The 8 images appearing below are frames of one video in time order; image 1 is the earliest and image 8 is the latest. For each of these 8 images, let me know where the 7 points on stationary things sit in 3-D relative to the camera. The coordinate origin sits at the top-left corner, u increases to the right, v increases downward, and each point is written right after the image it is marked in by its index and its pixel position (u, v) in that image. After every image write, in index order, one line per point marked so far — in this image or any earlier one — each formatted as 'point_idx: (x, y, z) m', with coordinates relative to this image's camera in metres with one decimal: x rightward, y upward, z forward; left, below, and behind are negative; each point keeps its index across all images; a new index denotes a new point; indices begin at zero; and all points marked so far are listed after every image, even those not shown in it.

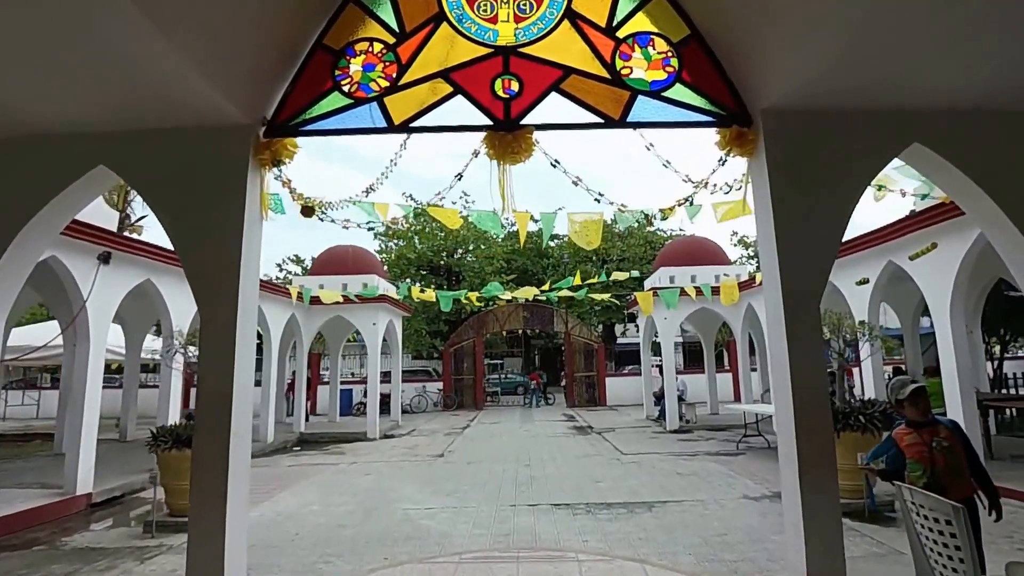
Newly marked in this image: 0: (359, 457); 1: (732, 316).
0: (-2.6, -2.8, +10.8) m
1: (+4.4, -0.6, +13.1) m
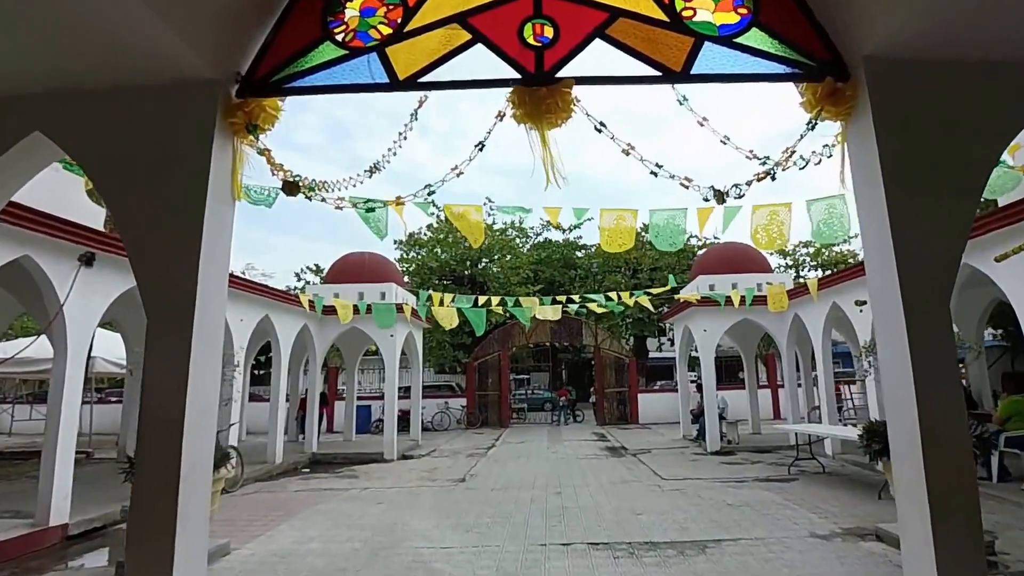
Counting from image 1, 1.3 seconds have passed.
0: (-2.1, -2.9, +9.9) m
1: (+4.9, -0.8, +12.0) m
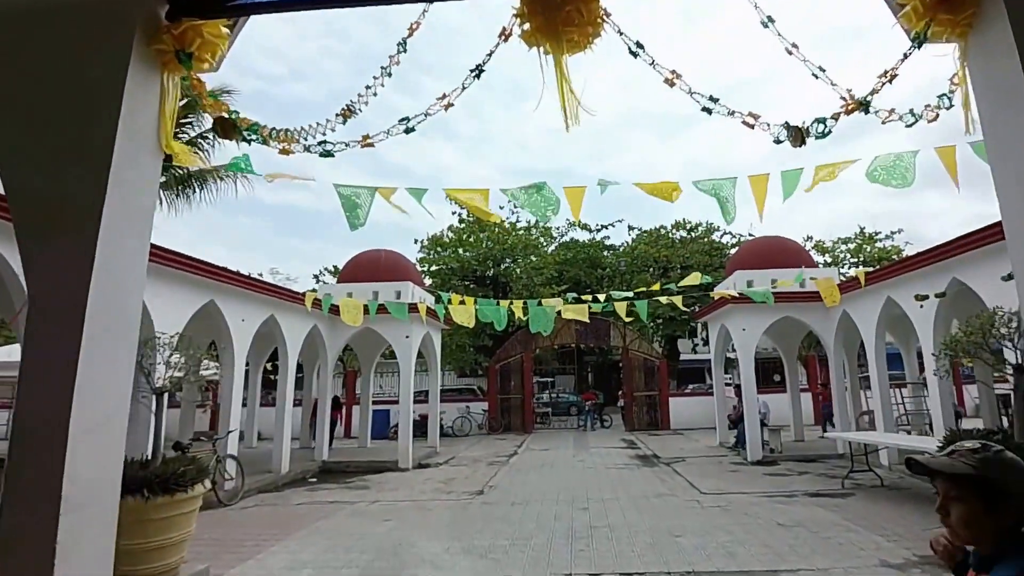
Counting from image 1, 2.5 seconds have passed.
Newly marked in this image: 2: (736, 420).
0: (-1.8, -2.9, +9.2) m
1: (+5.3, -0.7, +11.0) m
2: (+4.0, -2.4, +11.8) m
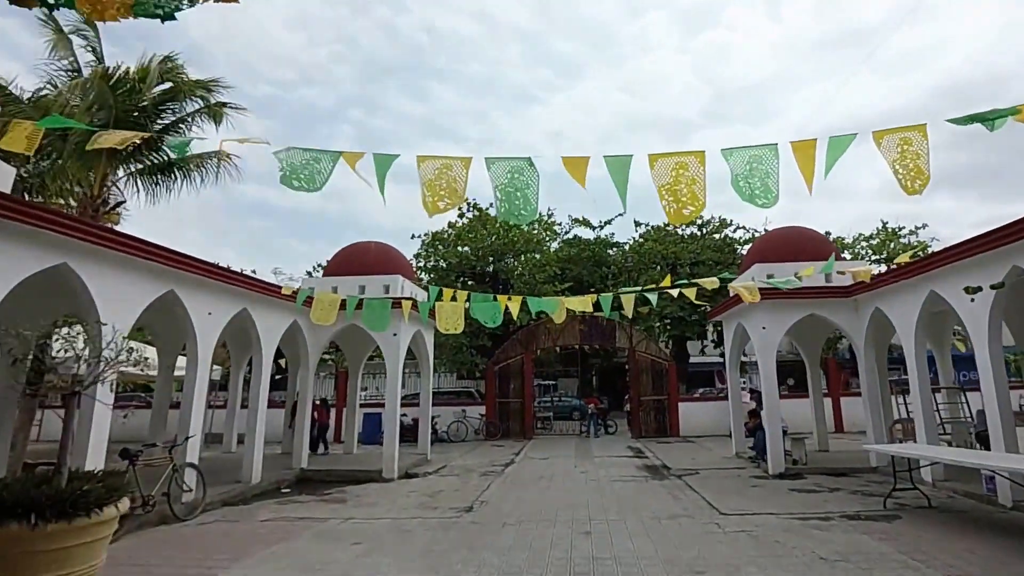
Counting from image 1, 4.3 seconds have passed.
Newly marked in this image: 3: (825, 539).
0: (-1.9, -2.8, +8.2) m
1: (+5.2, -0.6, +10.0) m
2: (+4.0, -2.3, +10.7) m
3: (+2.8, -2.2, +5.8) m
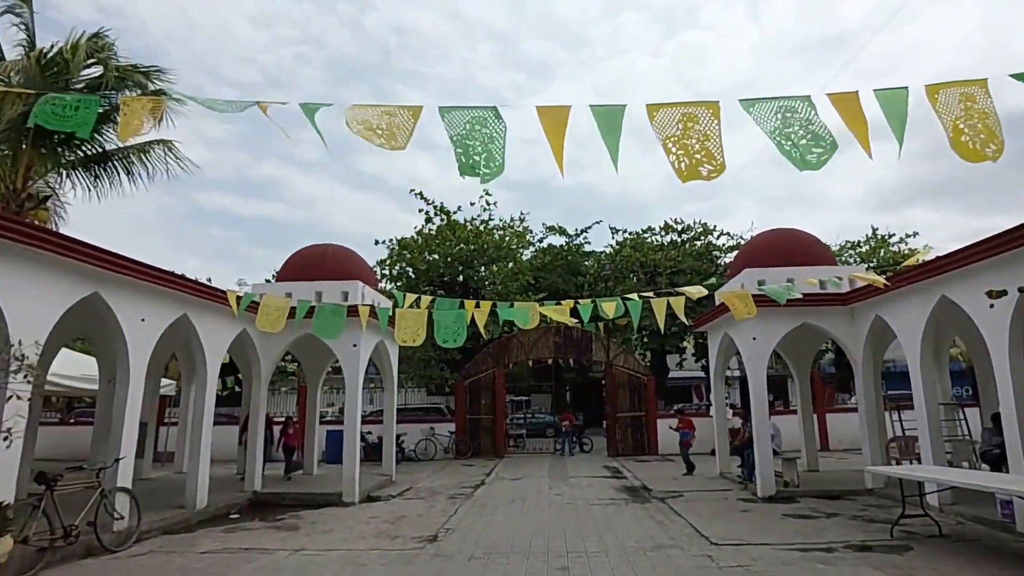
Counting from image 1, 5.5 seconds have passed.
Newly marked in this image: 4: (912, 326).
0: (-2.2, -2.8, +7.3) m
1: (+4.8, -0.7, +9.5) m
2: (+3.5, -2.5, +10.1) m
3: (+2.5, -2.2, +5.1) m
4: (+5.0, -0.5, +8.1) m
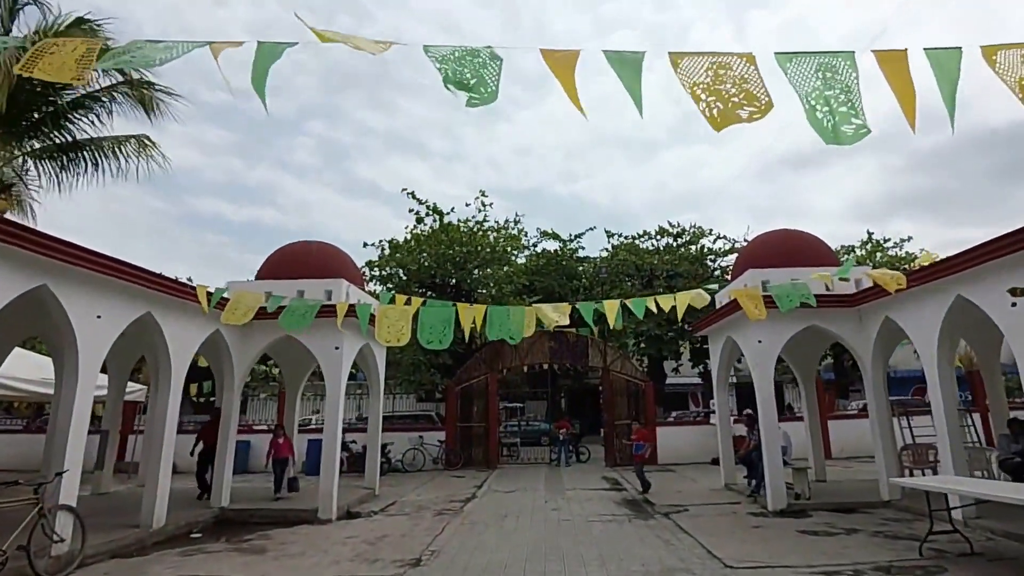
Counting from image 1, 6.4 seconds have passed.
0: (-2.3, -2.8, +6.6) m
1: (+4.7, -0.7, +8.8) m
2: (+3.4, -2.4, +9.4) m
3: (+2.4, -2.2, +4.5) m
4: (+4.9, -0.4, +7.5) m
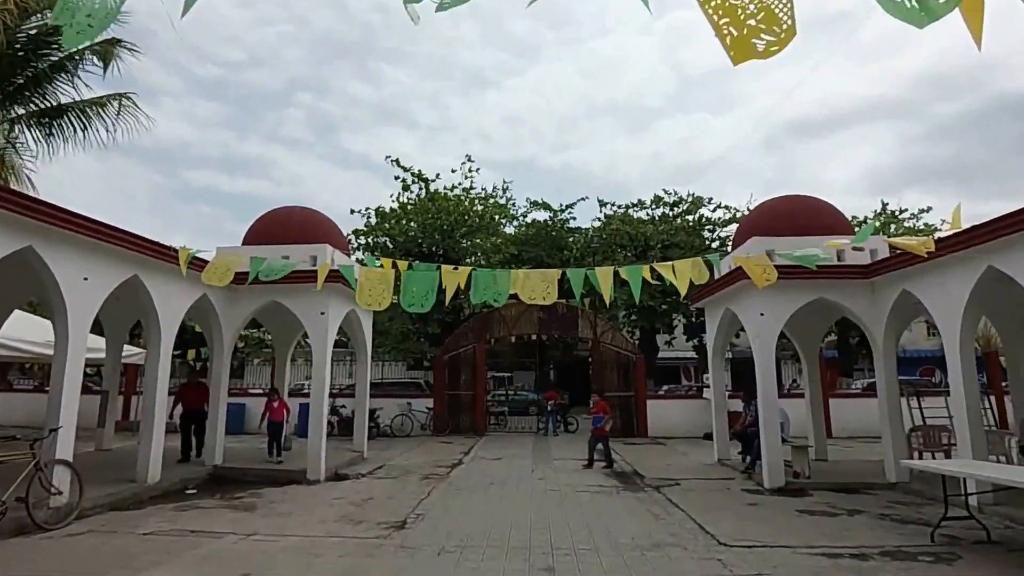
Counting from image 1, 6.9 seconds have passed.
0: (-2.5, -2.3, +6.4) m
1: (+4.6, -0.4, +8.6) m
2: (+3.2, -2.0, +9.2) m
3: (+2.3, -2.0, +4.3) m
4: (+4.8, -0.2, +7.2) m
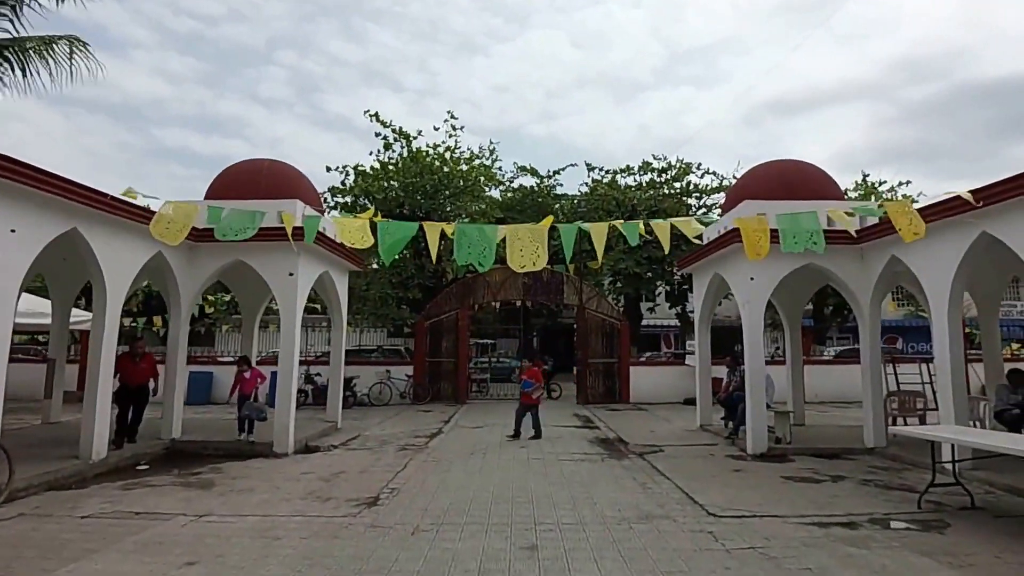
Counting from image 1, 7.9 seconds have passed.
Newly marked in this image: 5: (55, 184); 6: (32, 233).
0: (-2.7, -2.0, +6.1) m
1: (+4.4, +0.1, +8.4) m
2: (+3.0, -1.5, +9.1) m
3: (+2.2, -1.7, +4.1) m
4: (+4.6, +0.2, +7.0) m
5: (-4.4, +1.0, +6.4) m
6: (-4.7, +0.5, +6.5) m
